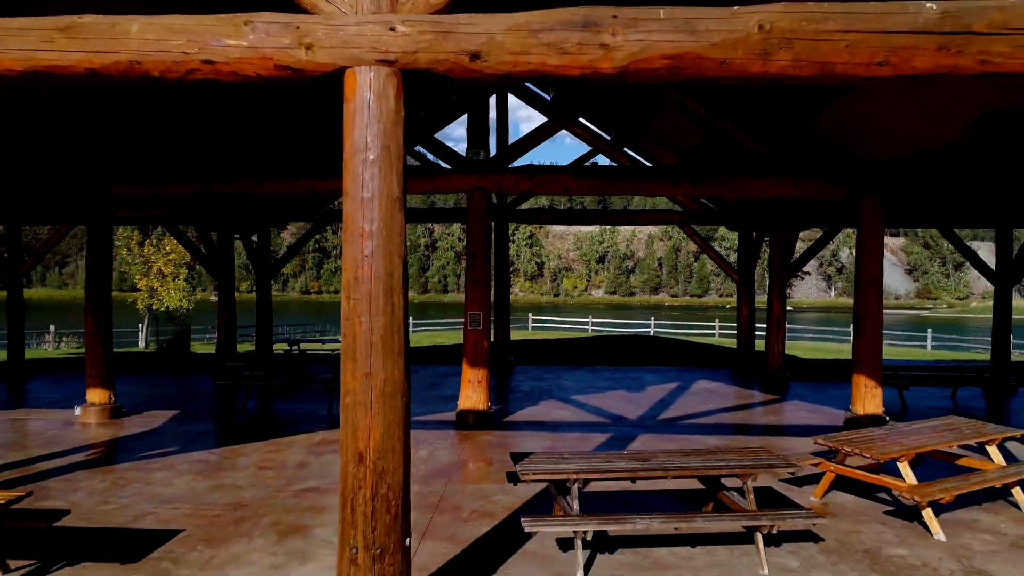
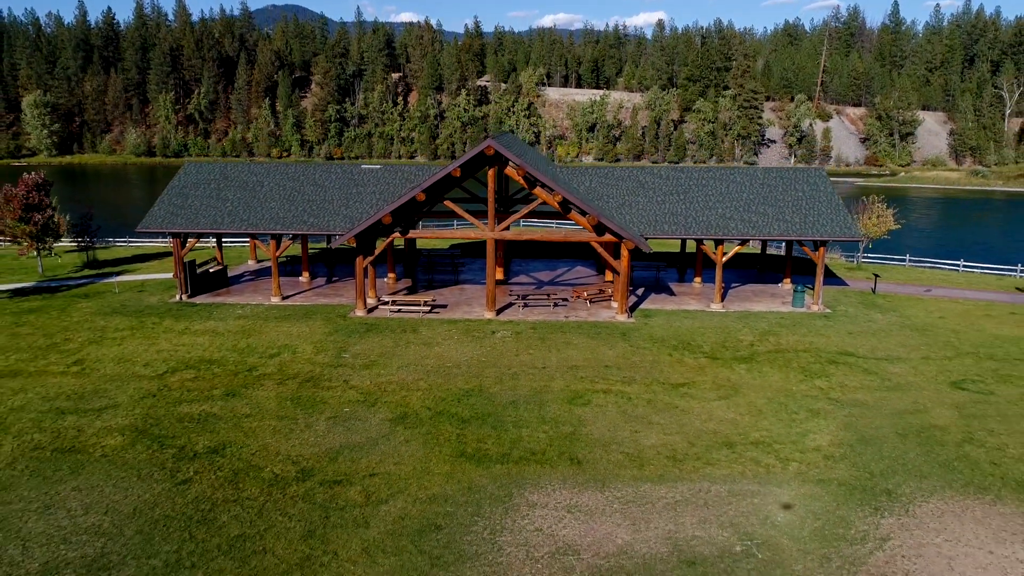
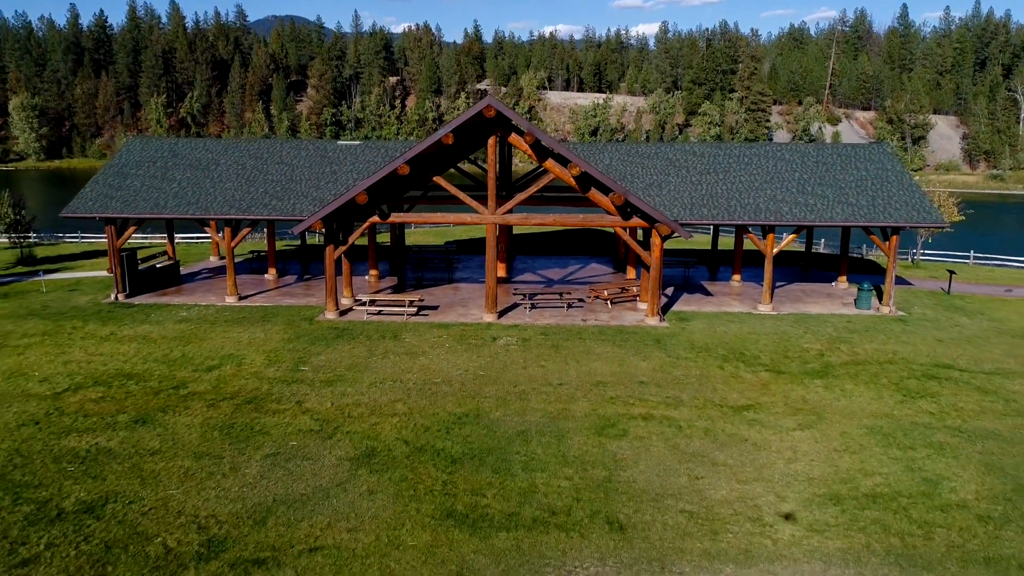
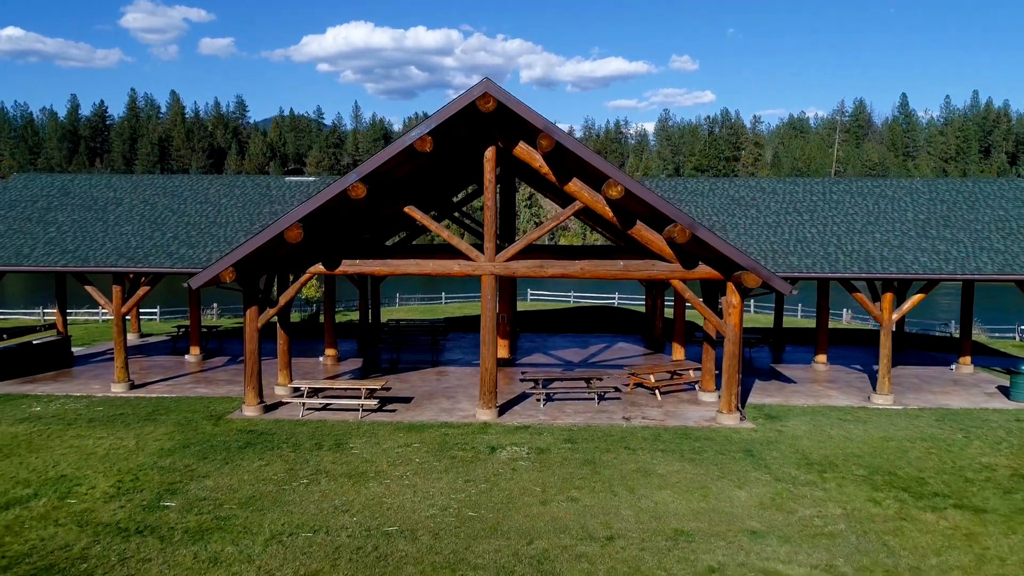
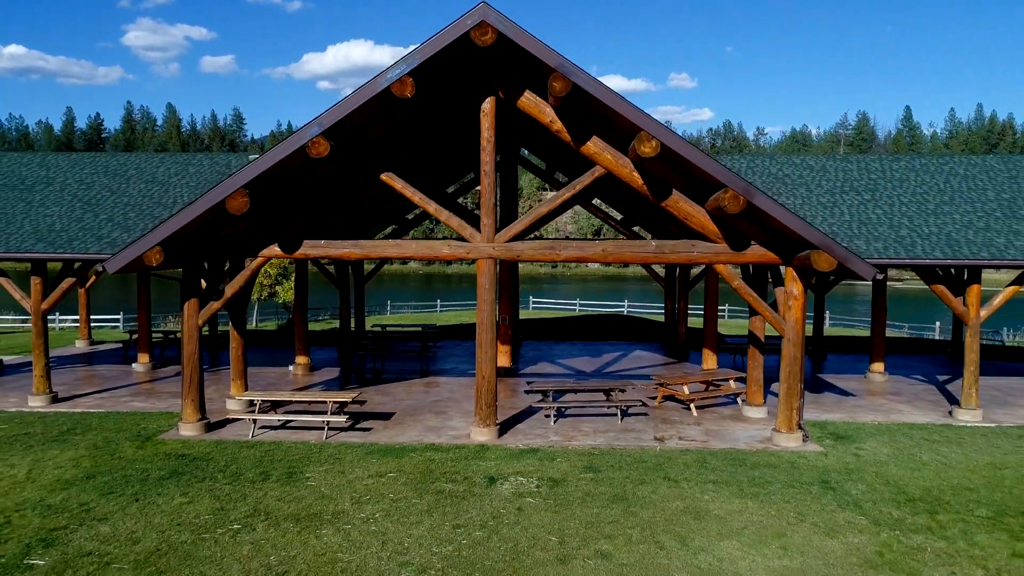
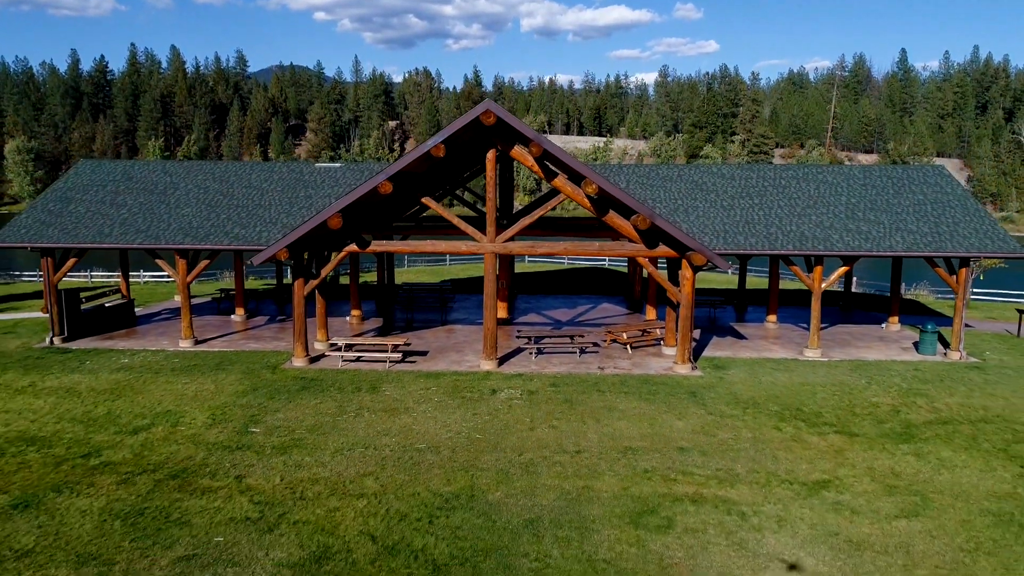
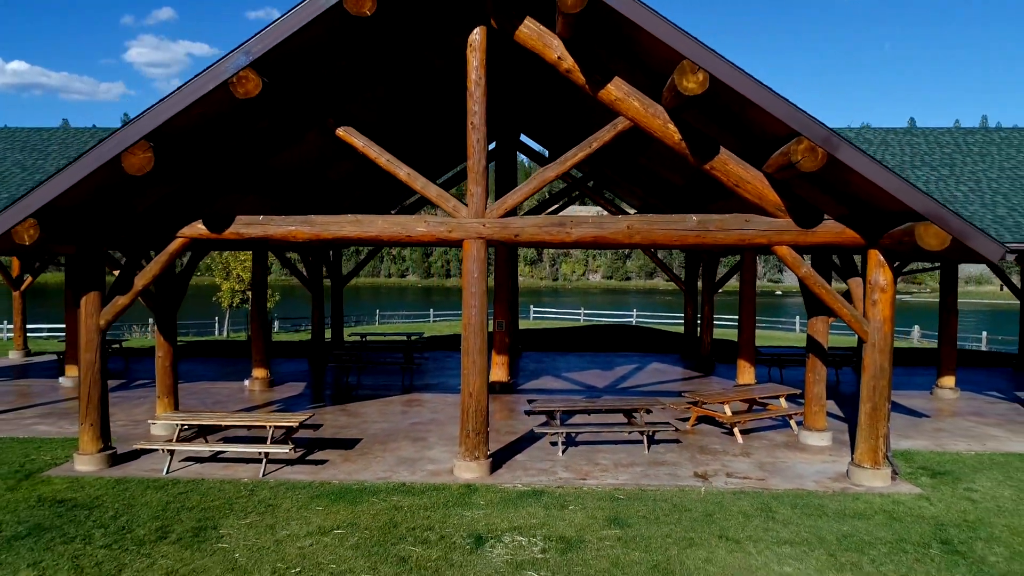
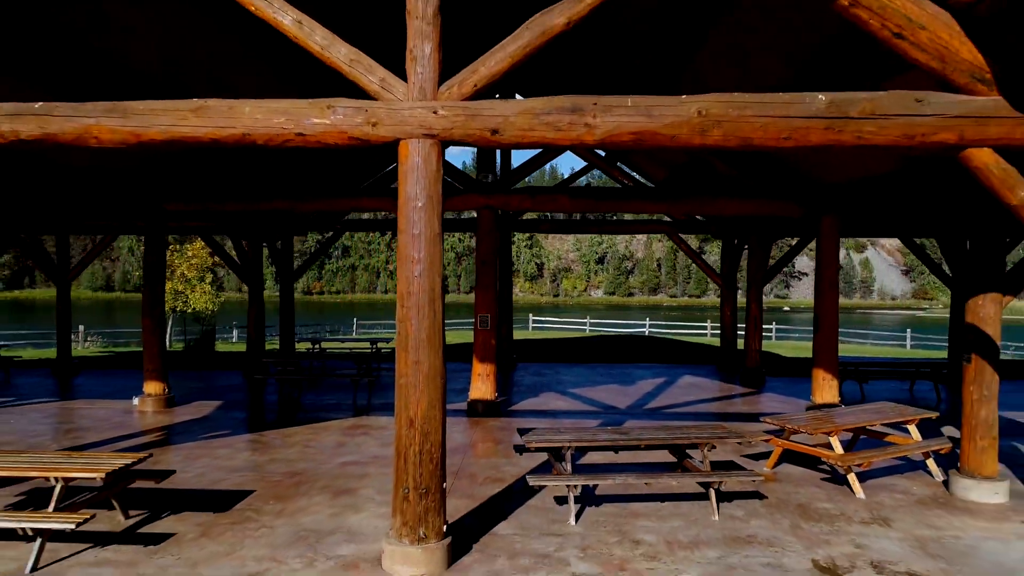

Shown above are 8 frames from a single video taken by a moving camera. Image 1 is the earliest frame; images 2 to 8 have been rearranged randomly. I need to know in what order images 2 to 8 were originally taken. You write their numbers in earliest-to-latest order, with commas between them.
8, 7, 5, 4, 6, 3, 2
